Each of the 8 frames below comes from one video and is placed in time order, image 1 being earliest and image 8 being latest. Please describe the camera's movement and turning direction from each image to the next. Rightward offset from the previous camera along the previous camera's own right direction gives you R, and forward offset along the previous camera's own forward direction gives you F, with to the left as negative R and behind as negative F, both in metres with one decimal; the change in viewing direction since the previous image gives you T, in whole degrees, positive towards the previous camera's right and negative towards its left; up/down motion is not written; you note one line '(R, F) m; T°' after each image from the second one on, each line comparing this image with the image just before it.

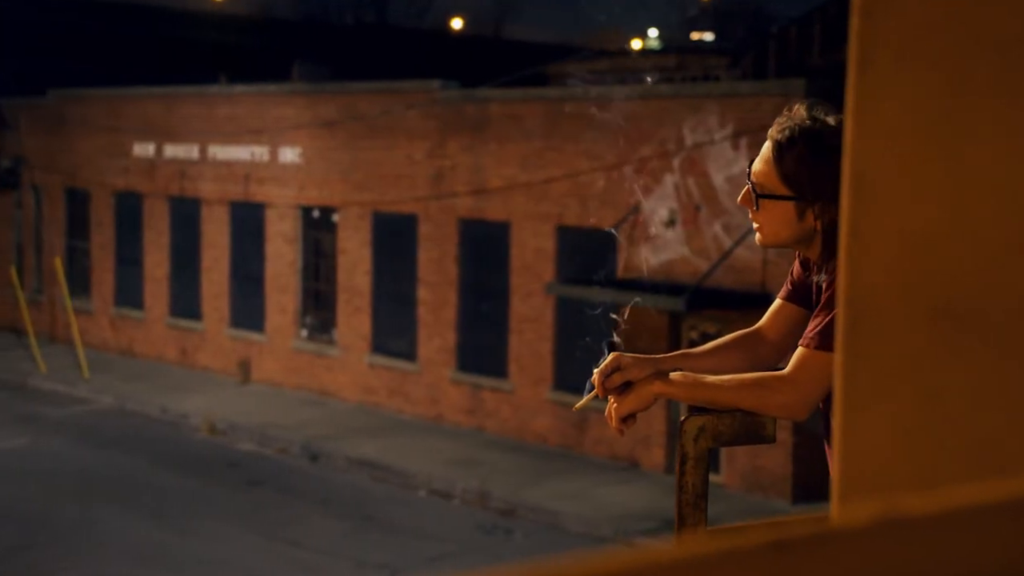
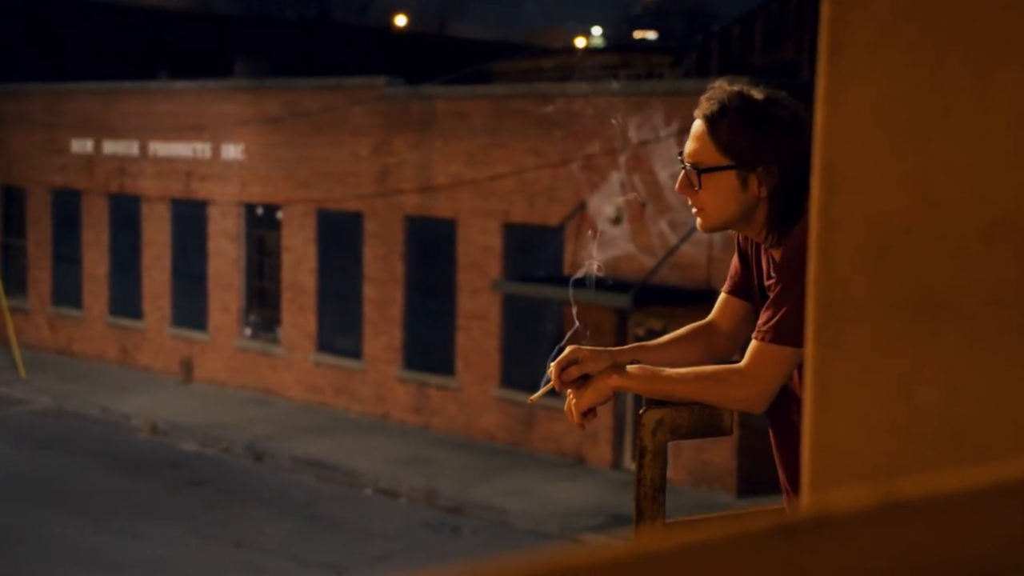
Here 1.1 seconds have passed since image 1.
(-0.2, 0.0) m; +3°
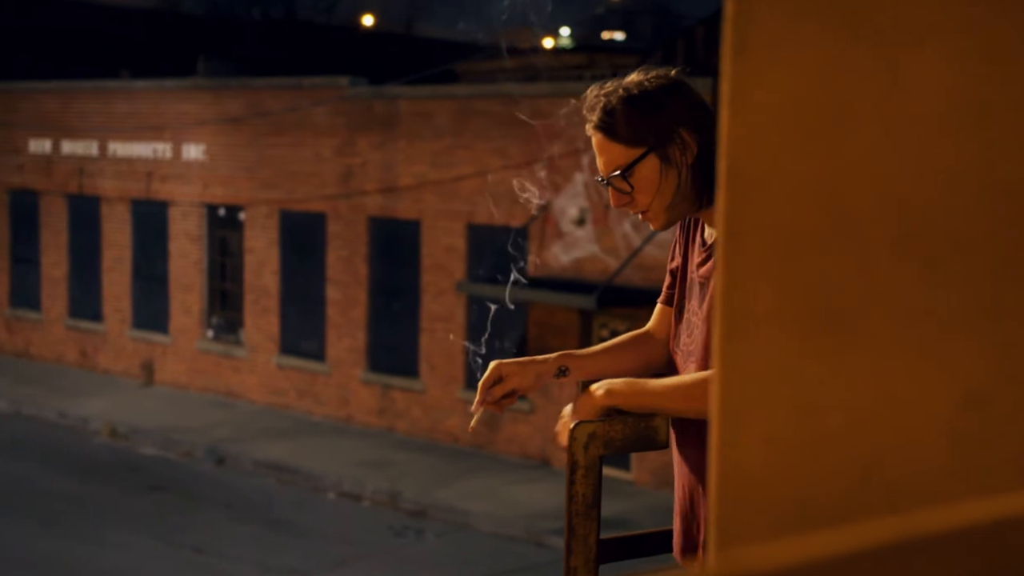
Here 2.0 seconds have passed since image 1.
(+0.1, +0.1) m; +1°
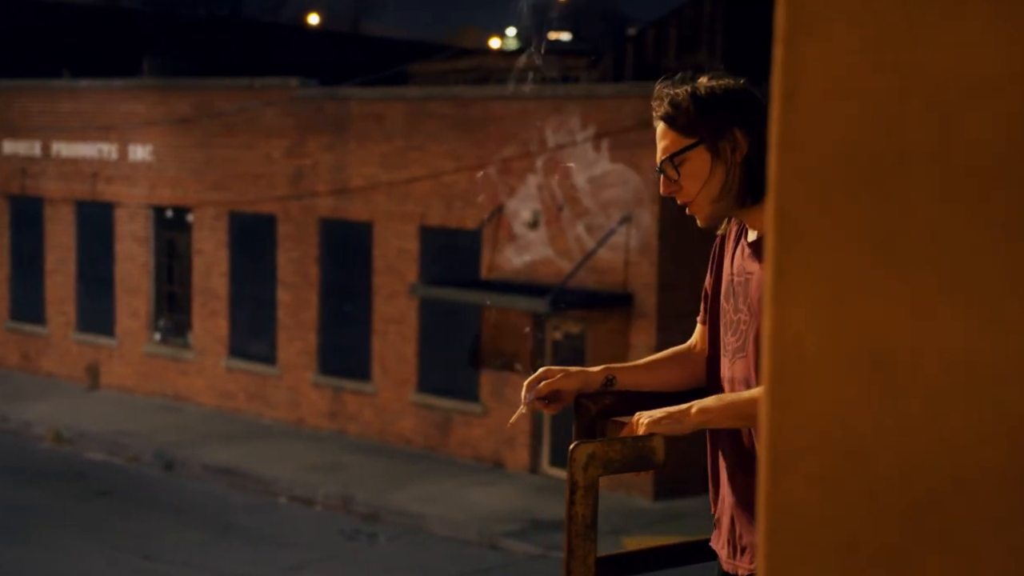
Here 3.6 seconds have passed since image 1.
(-0.4, 0.0) m; +3°
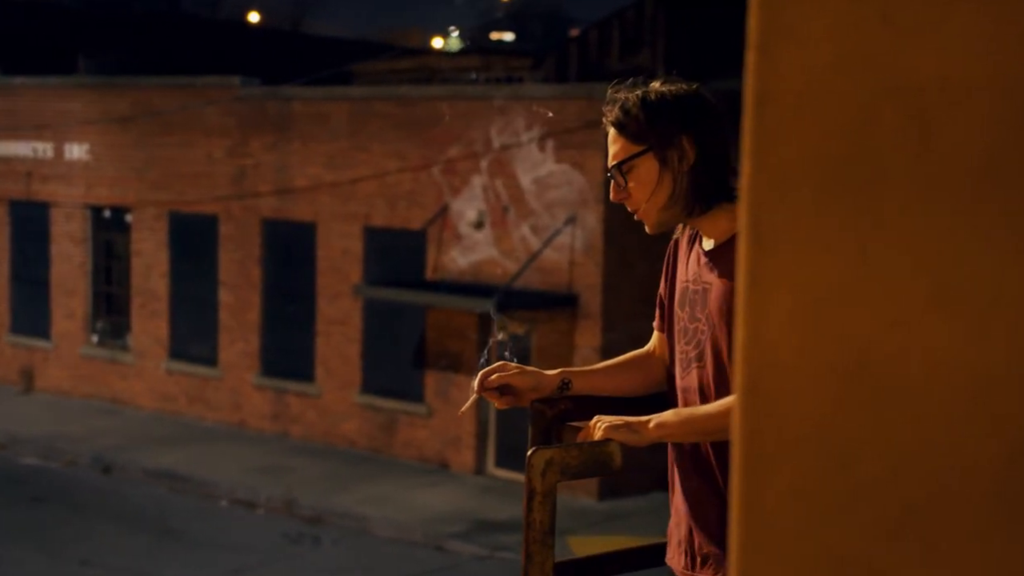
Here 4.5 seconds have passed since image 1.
(-0.3, 0.0) m; +3°
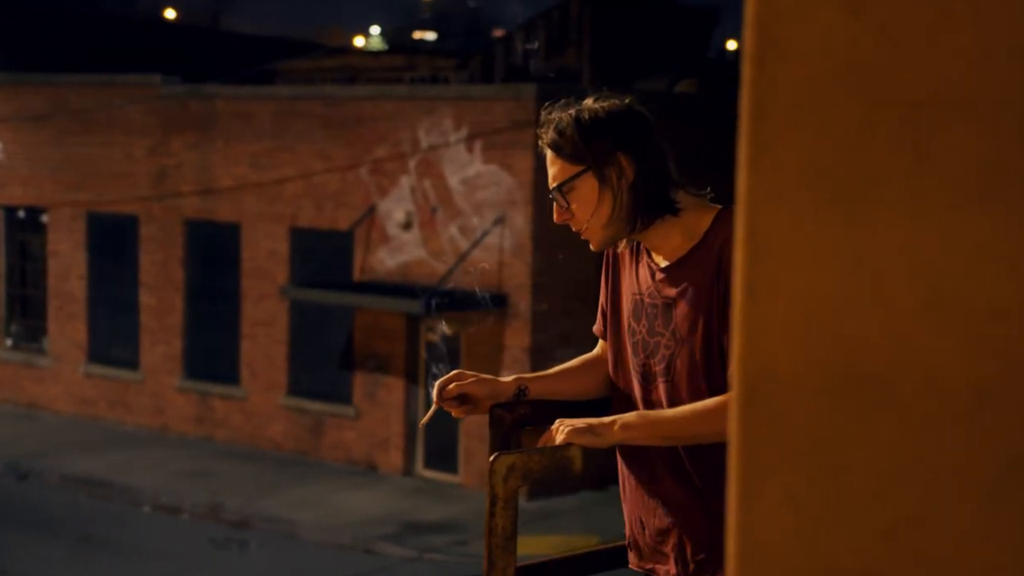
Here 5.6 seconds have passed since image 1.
(-0.6, 0.0) m; +5°
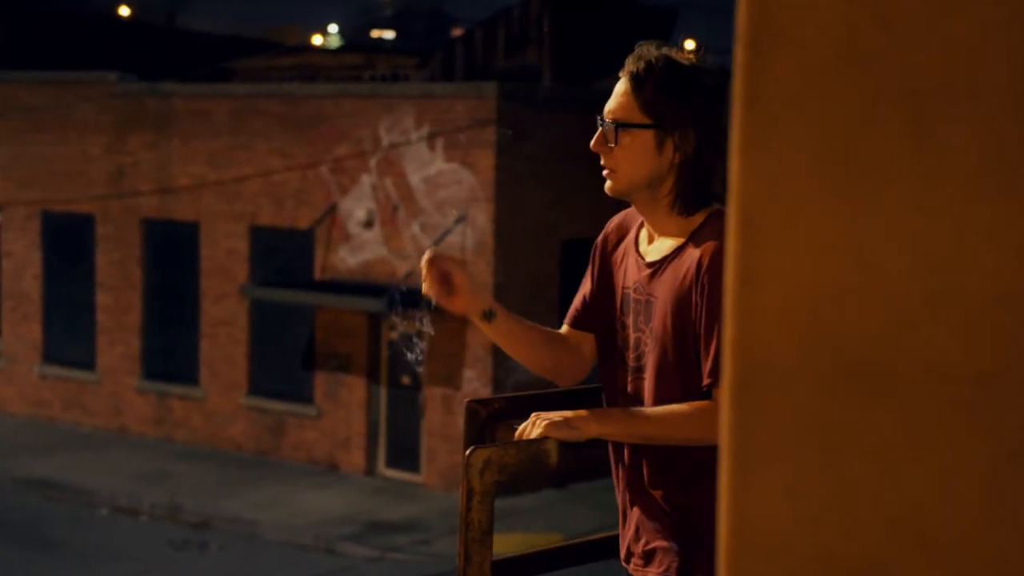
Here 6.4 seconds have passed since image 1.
(-0.2, 0.0) m; +2°
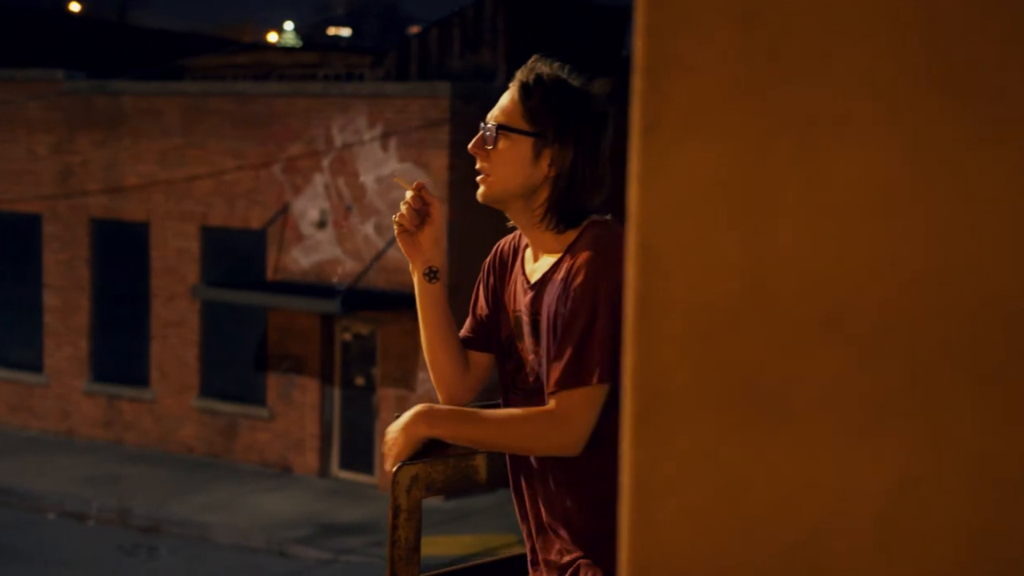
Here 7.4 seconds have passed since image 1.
(+0.3, +0.1) m; +1°
